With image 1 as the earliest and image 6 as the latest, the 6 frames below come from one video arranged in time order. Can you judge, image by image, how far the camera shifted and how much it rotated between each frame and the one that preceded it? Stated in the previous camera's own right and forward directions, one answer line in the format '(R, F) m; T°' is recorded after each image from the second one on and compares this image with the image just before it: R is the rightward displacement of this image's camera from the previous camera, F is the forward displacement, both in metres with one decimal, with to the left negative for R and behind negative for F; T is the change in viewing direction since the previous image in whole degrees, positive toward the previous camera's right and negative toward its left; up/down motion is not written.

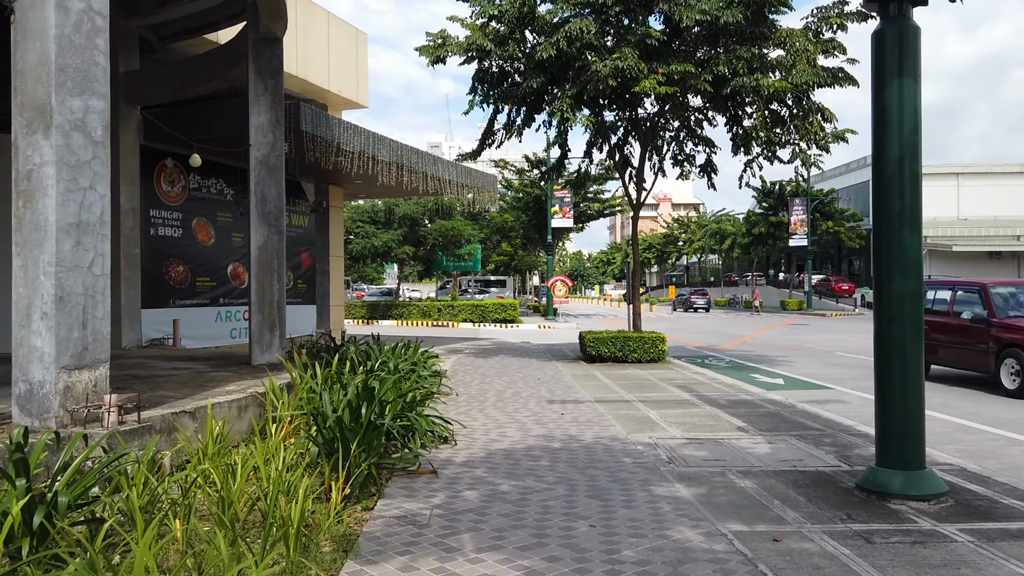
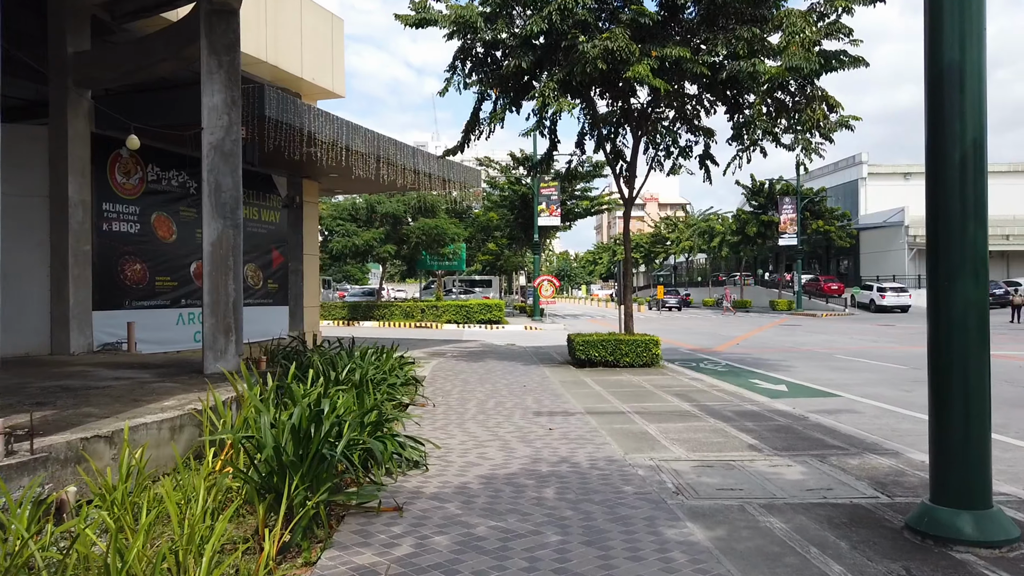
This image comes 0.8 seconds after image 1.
(0.0, +0.9) m; +1°
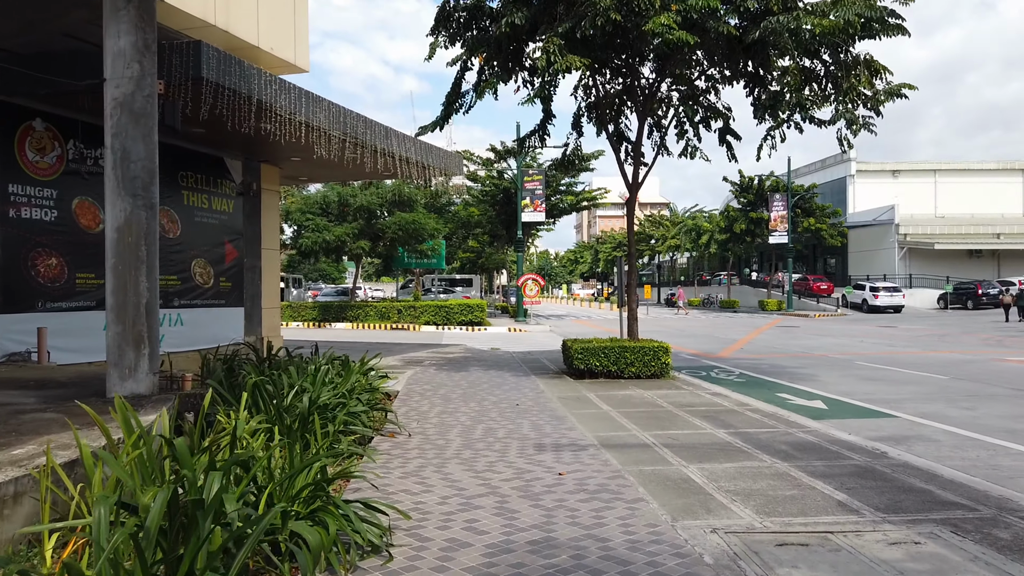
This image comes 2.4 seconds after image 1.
(-0.1, +1.8) m; +2°
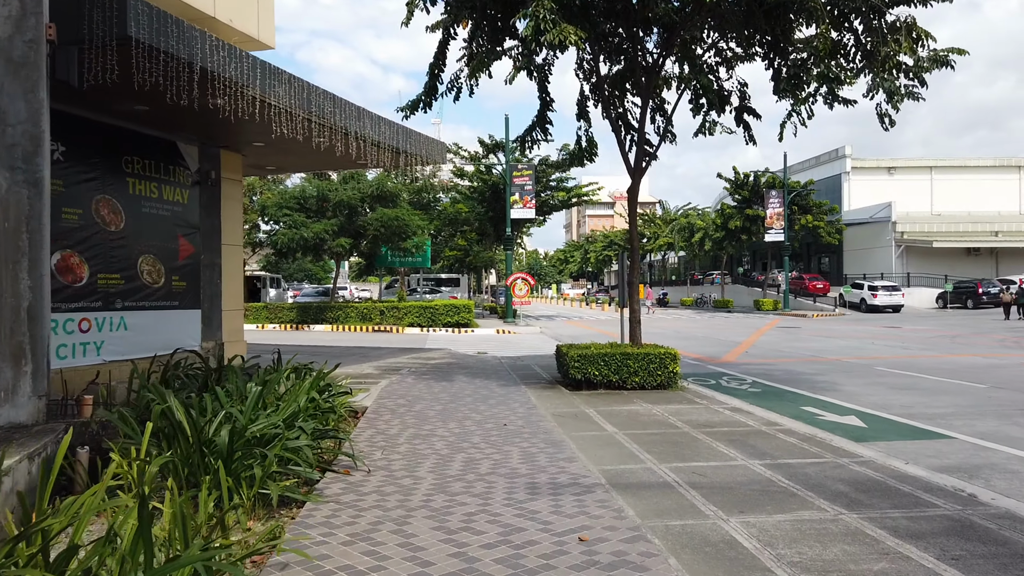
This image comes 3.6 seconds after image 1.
(0.0, +1.4) m; +1°
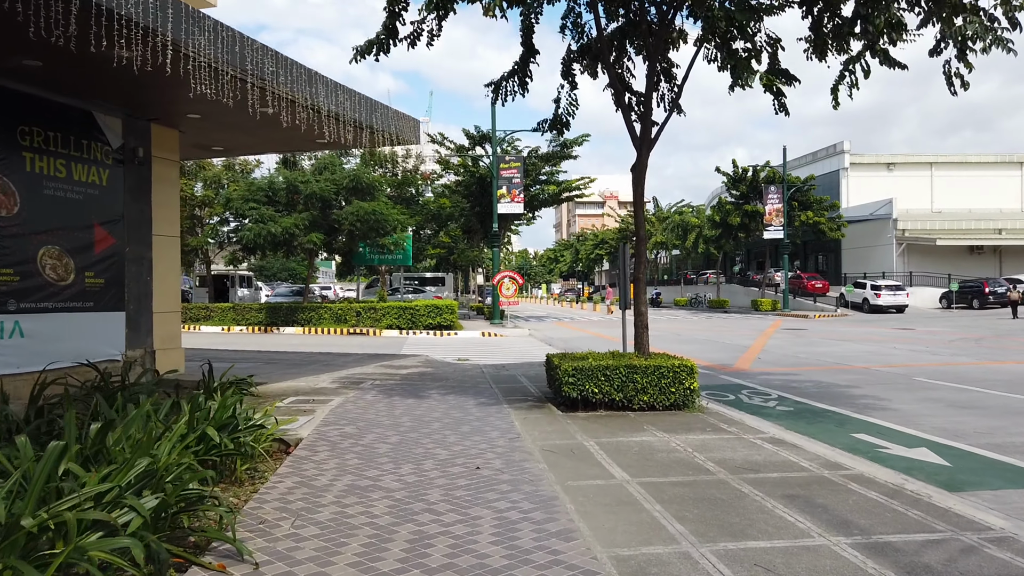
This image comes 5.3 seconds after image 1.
(+0.1, +1.9) m; +1°
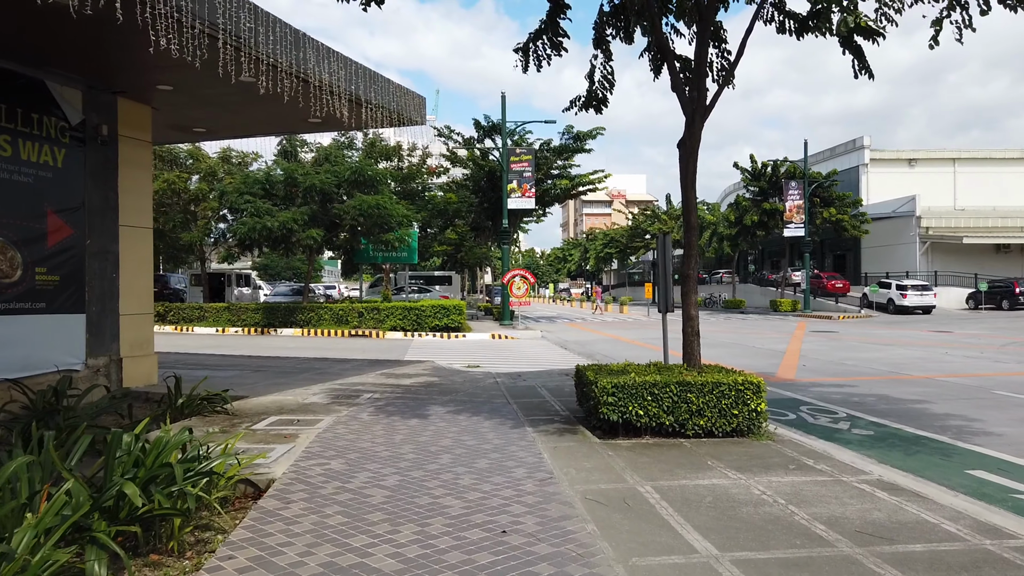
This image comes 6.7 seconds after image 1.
(-0.2, +1.5) m; 0°
